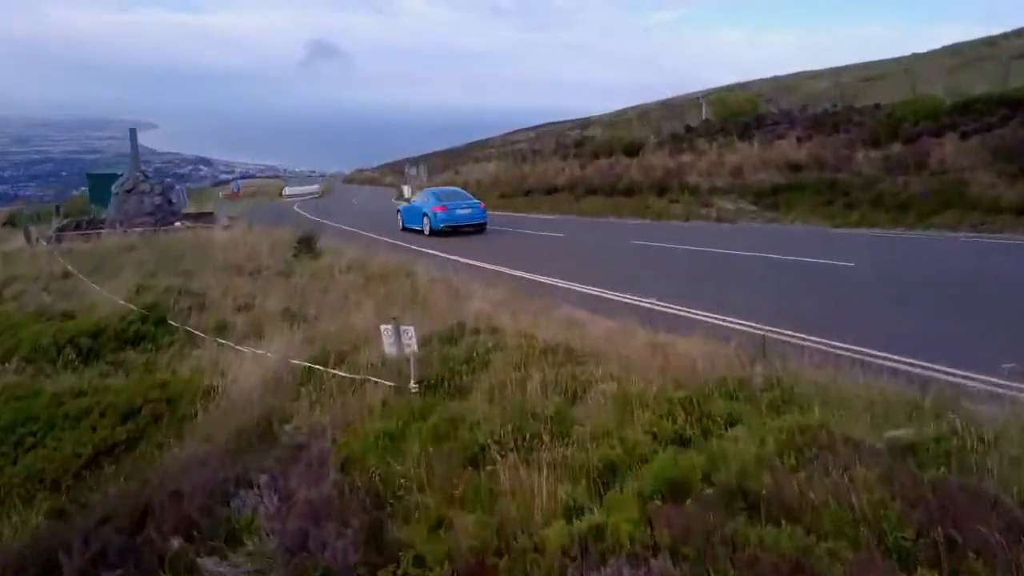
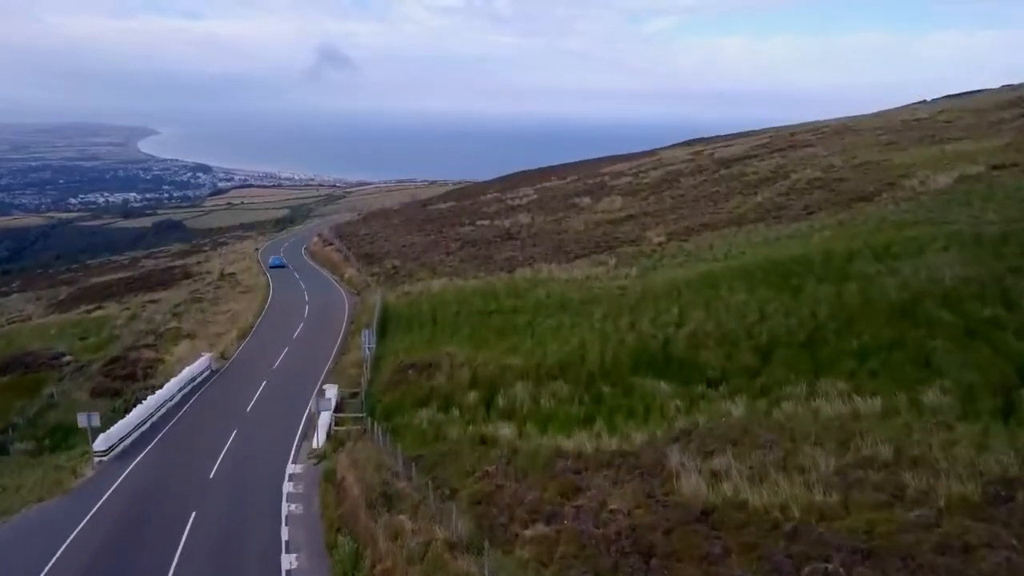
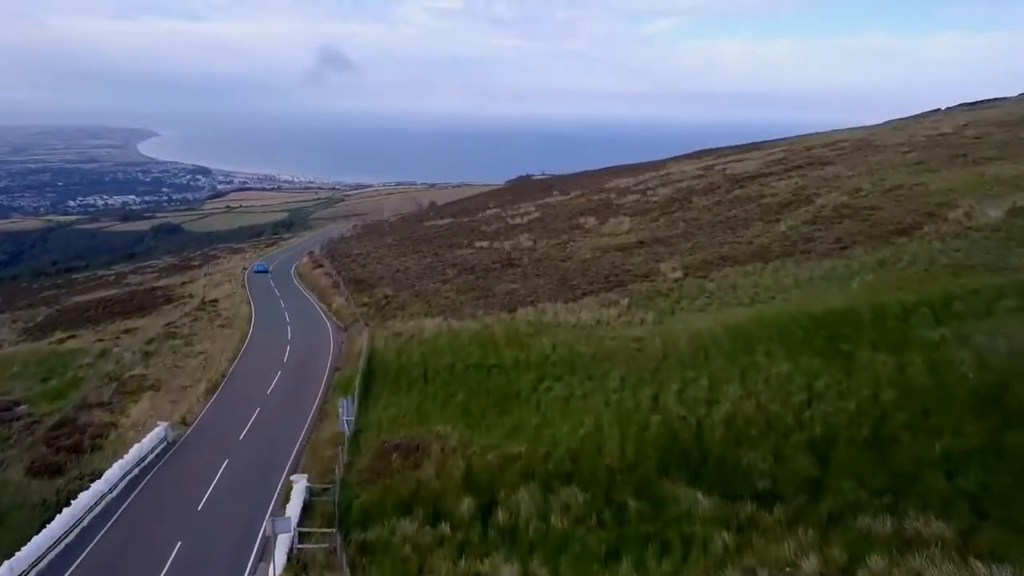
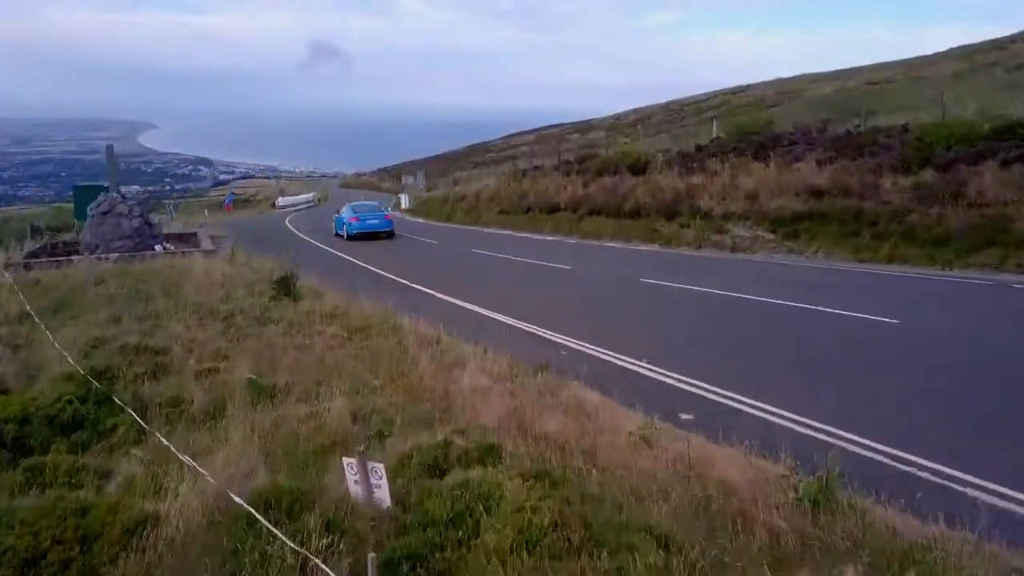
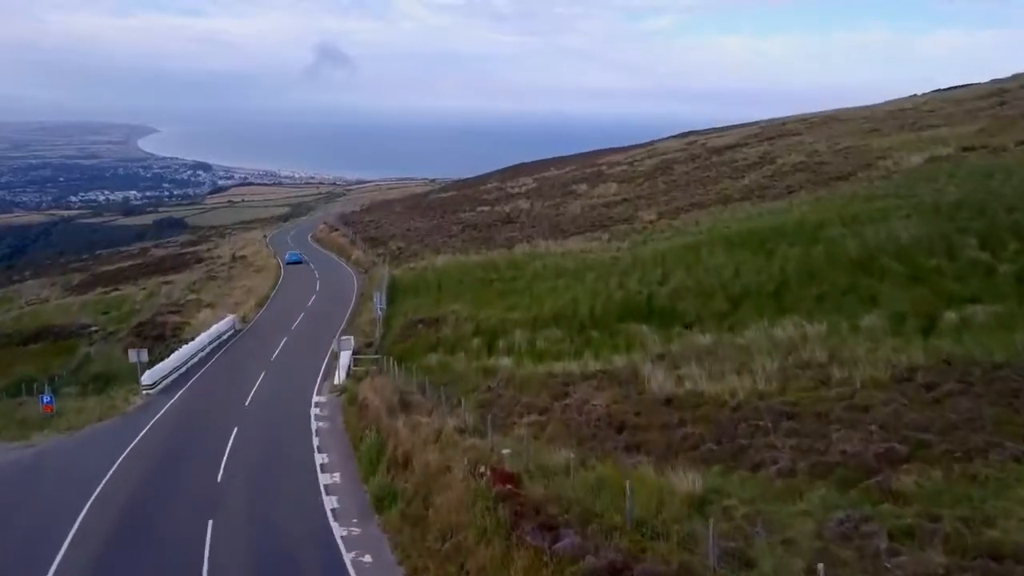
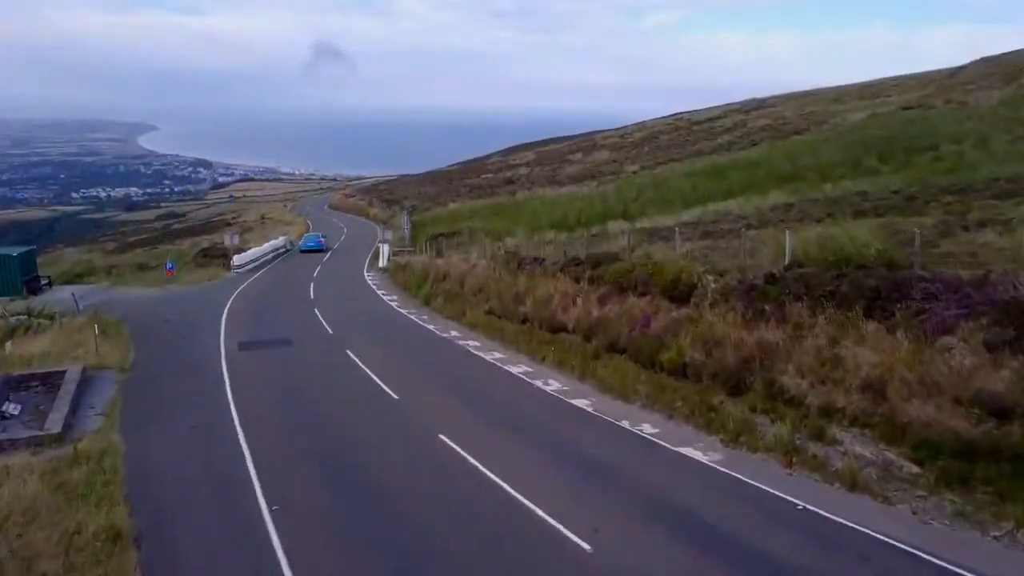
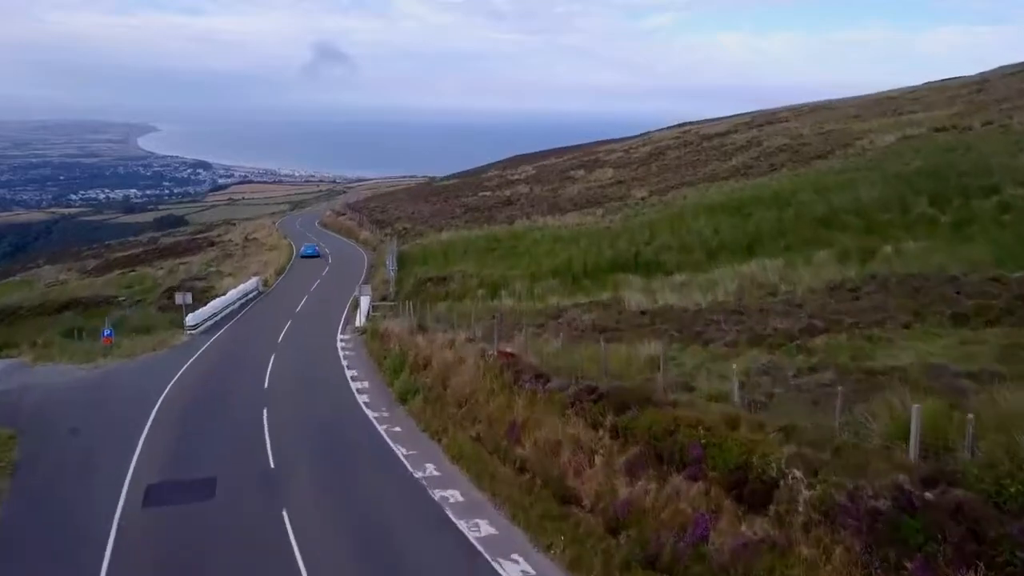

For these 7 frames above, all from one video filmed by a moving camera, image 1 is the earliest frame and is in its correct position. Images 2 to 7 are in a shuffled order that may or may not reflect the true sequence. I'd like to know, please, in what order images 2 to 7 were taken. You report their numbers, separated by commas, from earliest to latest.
4, 6, 7, 5, 2, 3
